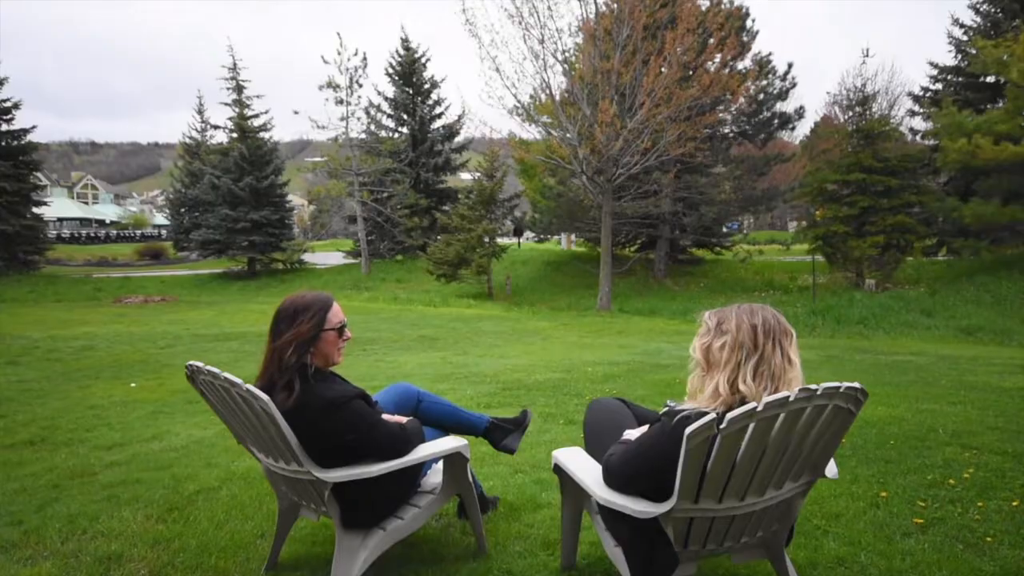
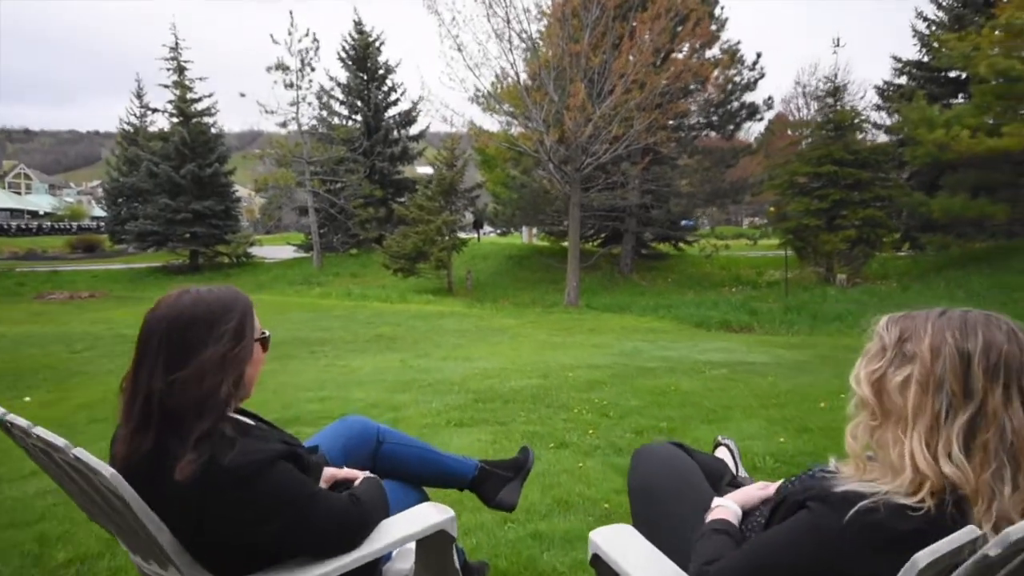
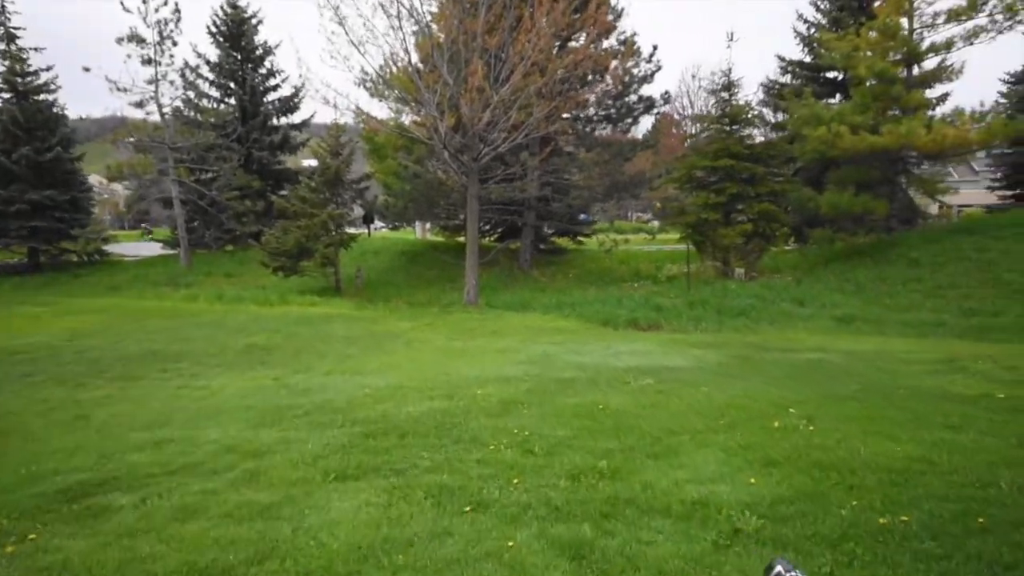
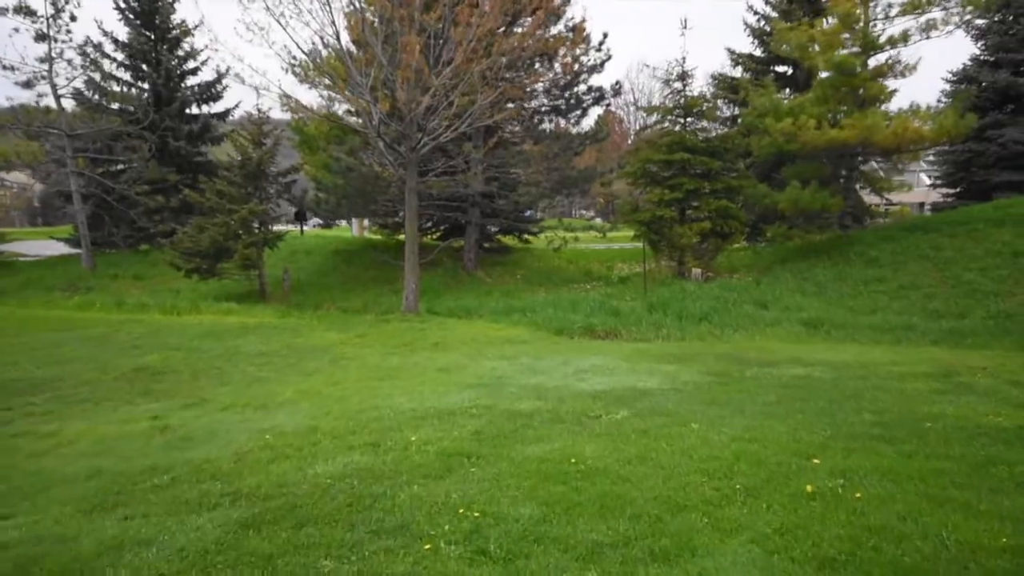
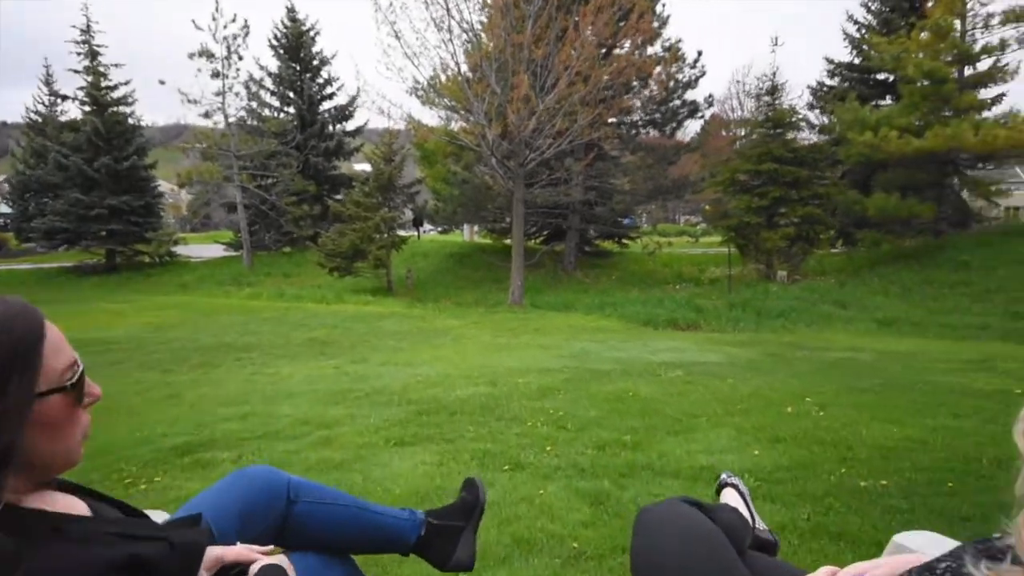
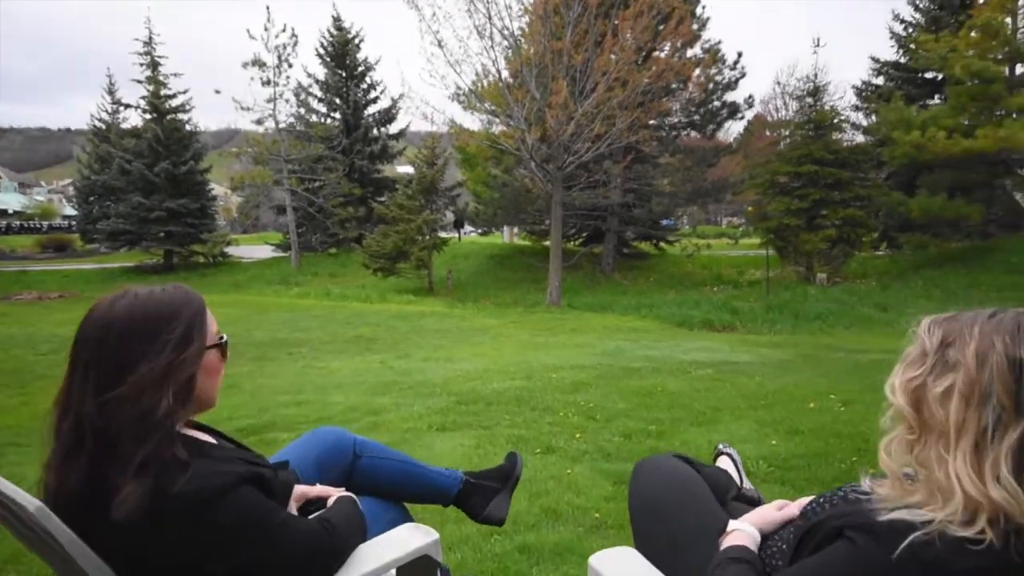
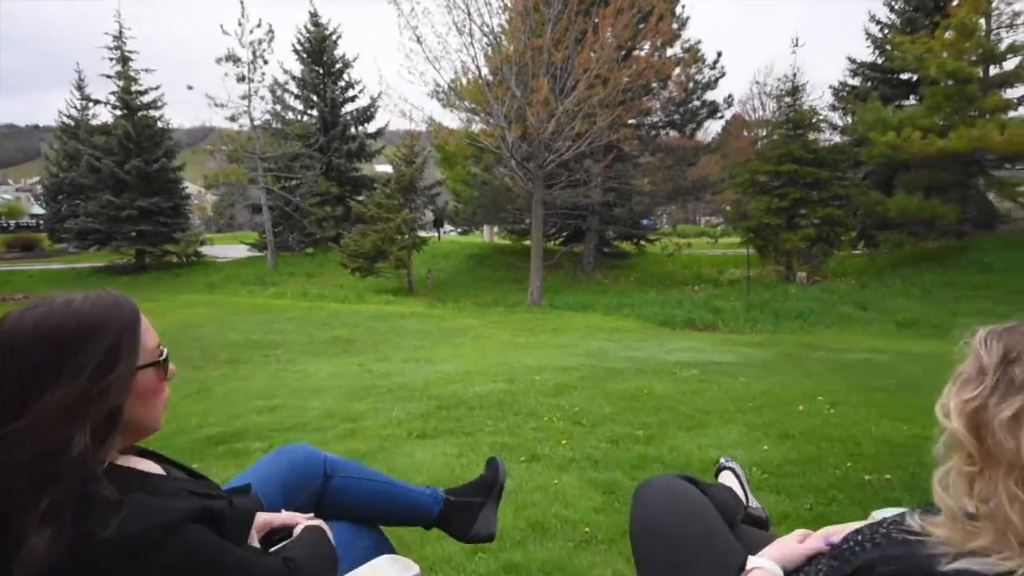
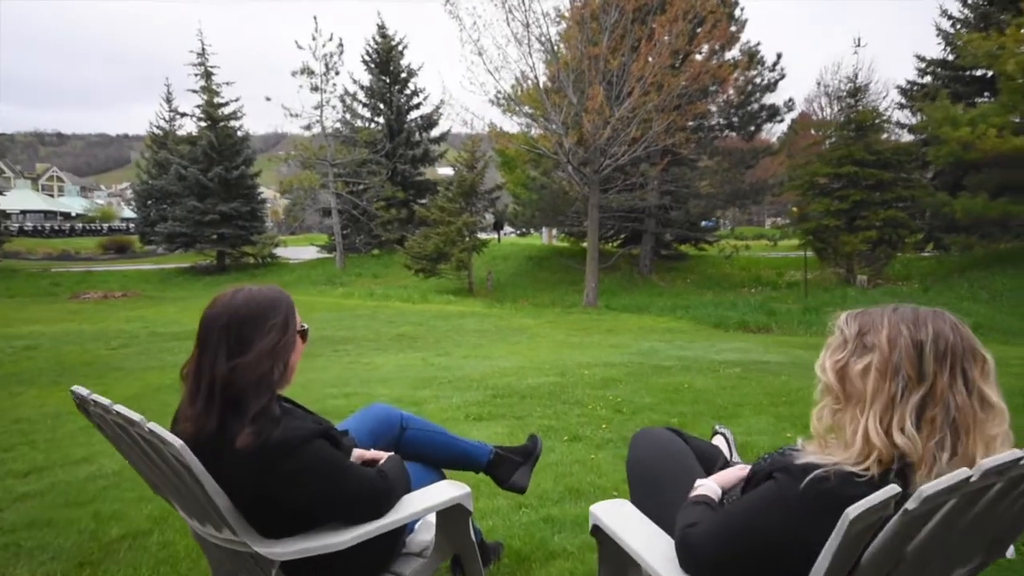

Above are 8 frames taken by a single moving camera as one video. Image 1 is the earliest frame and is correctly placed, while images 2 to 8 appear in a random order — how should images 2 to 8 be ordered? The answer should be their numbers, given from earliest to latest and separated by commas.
8, 2, 6, 7, 5, 3, 4
